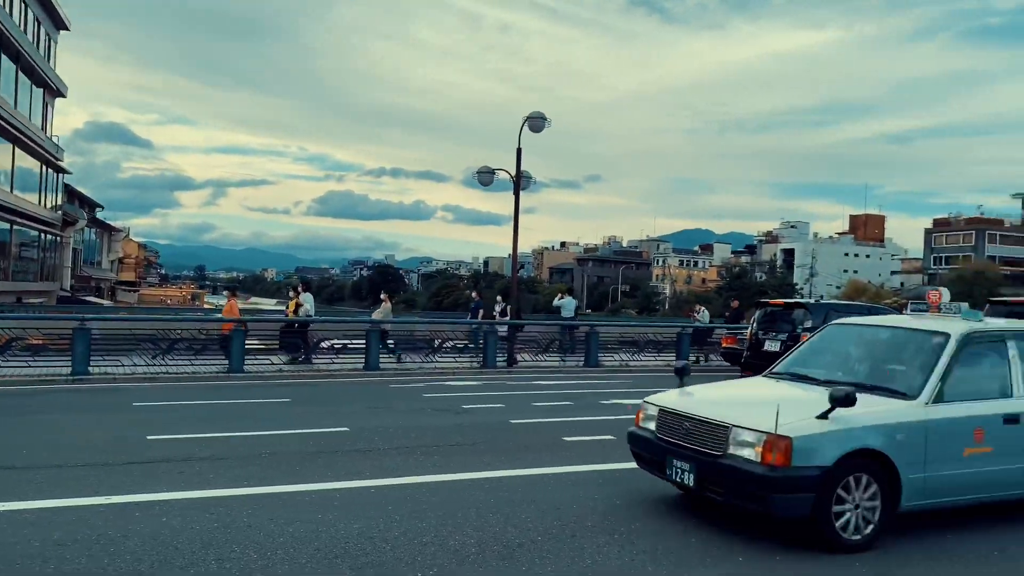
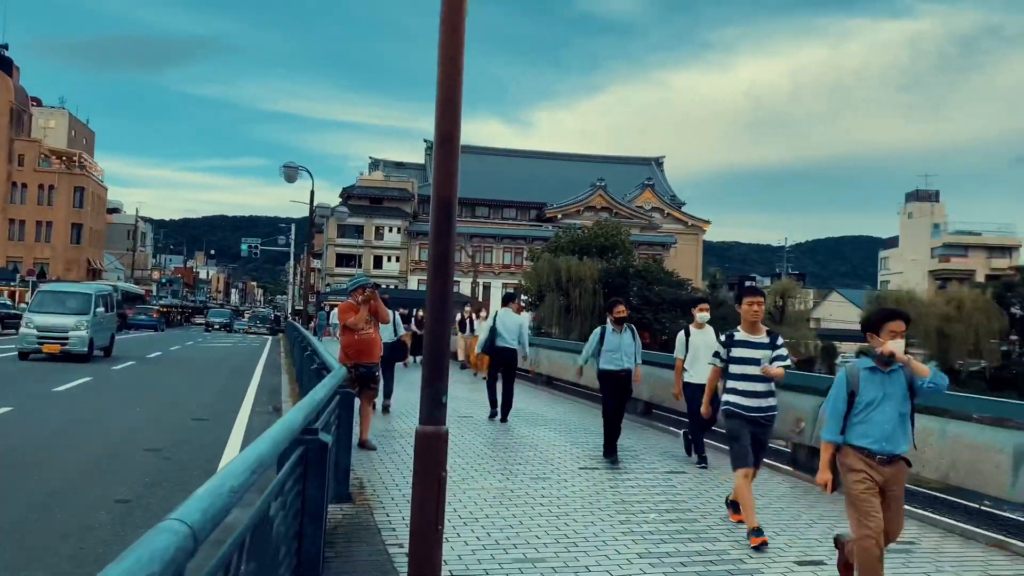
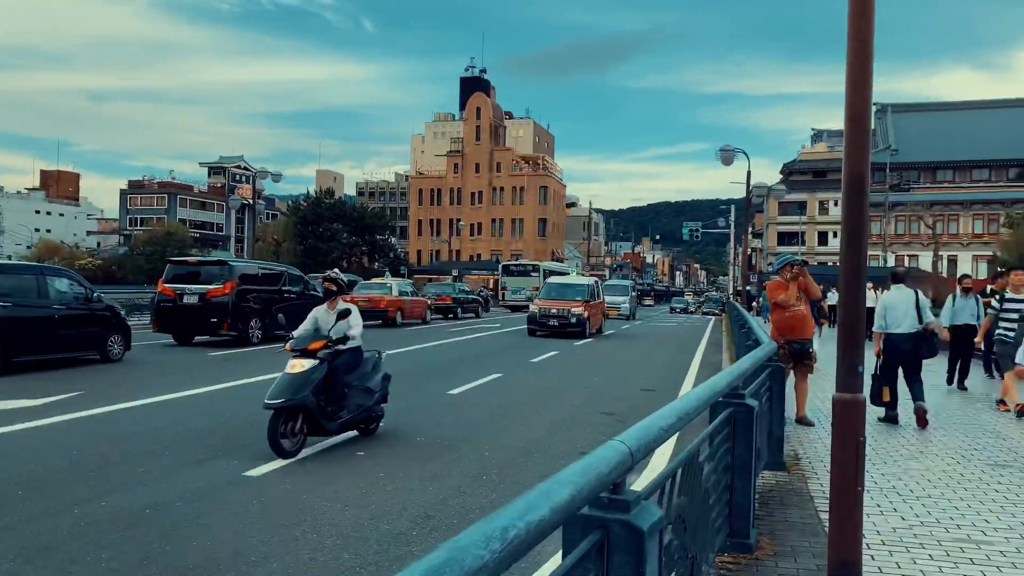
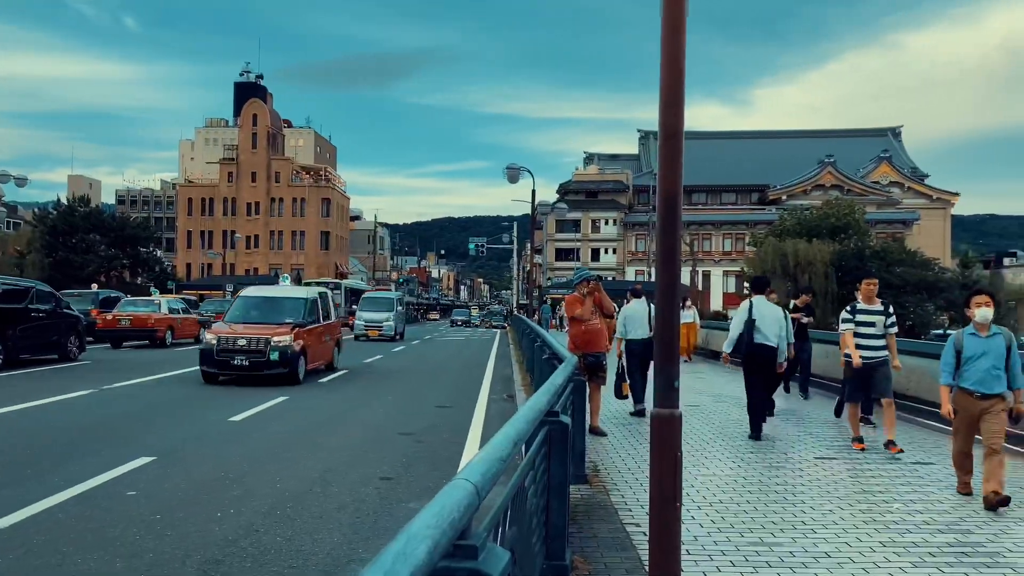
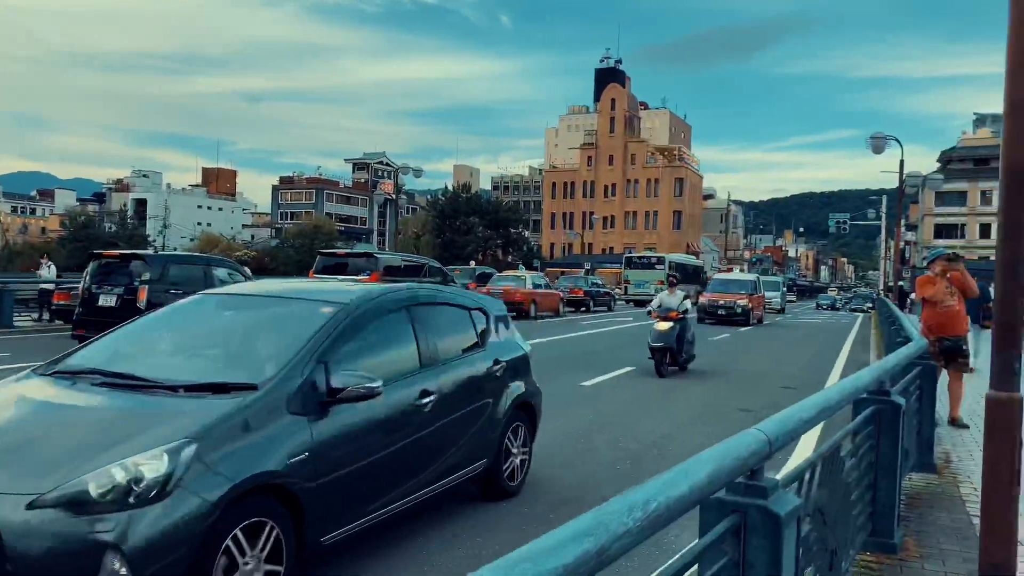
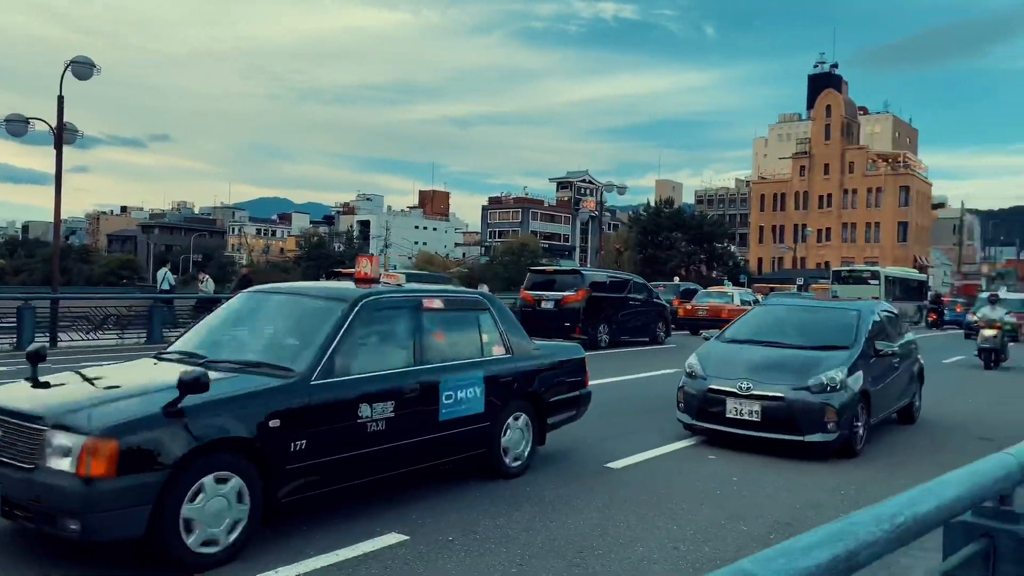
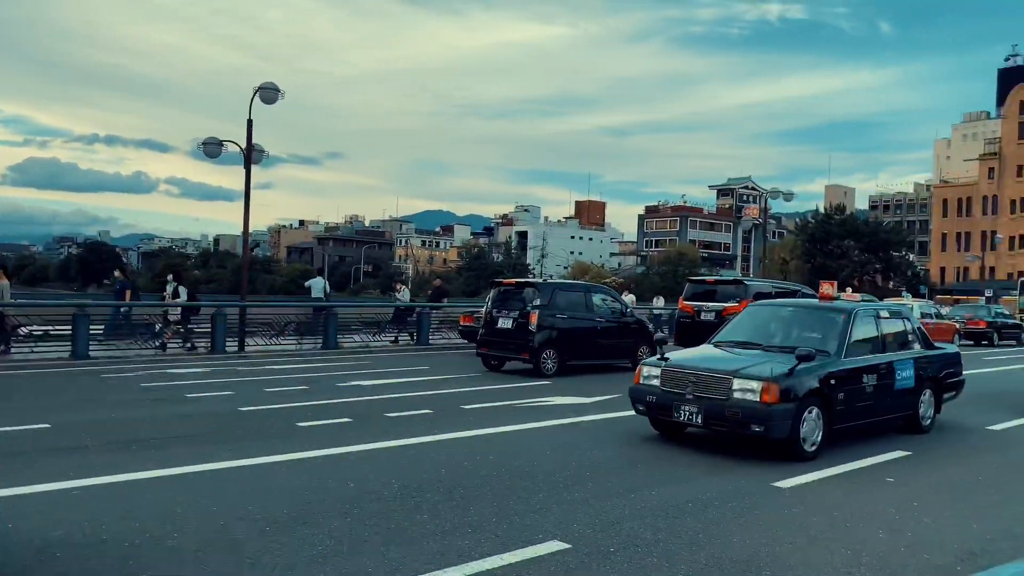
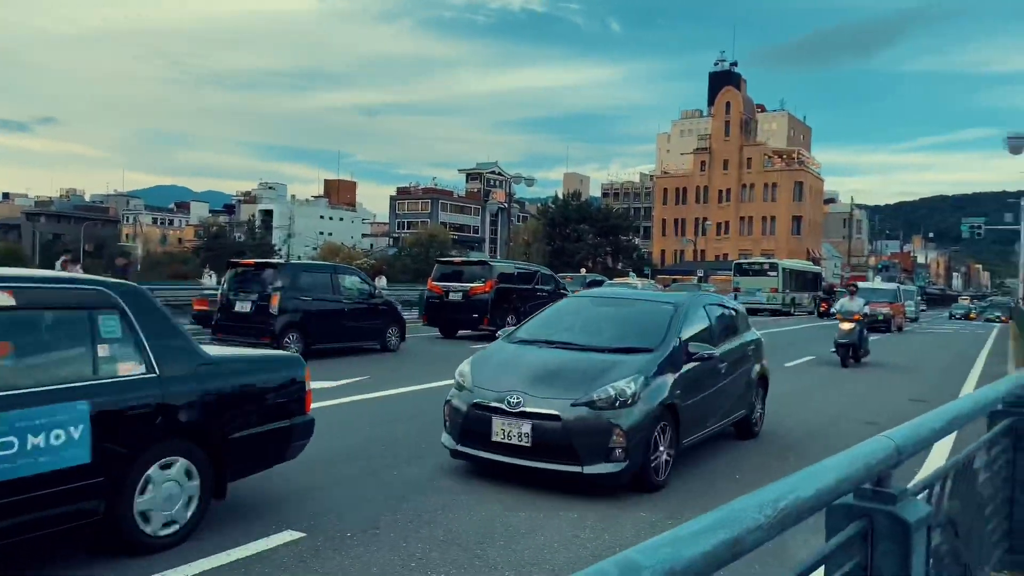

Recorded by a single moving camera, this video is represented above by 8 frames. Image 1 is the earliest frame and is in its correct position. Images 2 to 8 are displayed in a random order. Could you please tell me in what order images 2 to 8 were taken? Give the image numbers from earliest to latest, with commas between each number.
7, 6, 8, 5, 3, 4, 2
